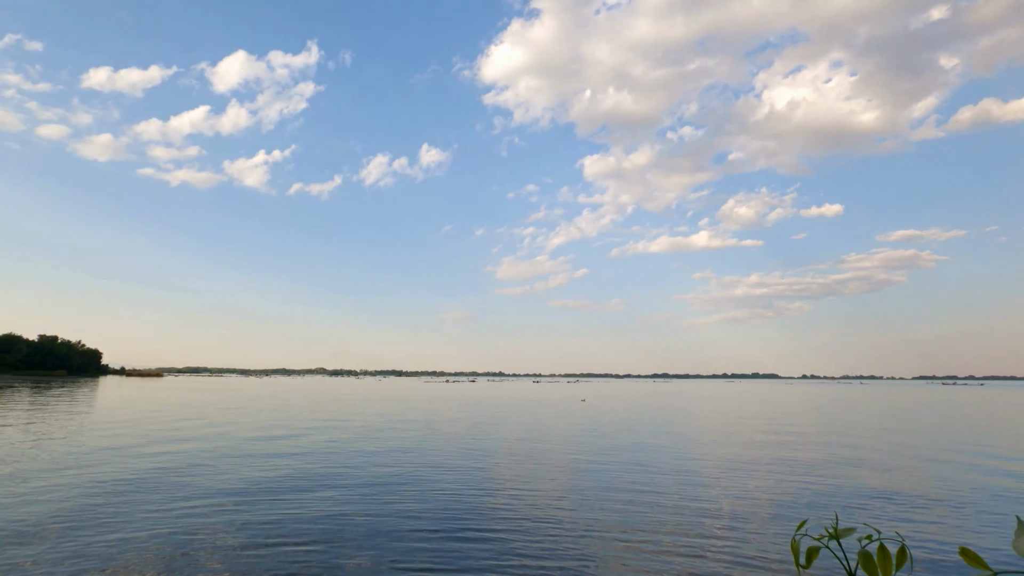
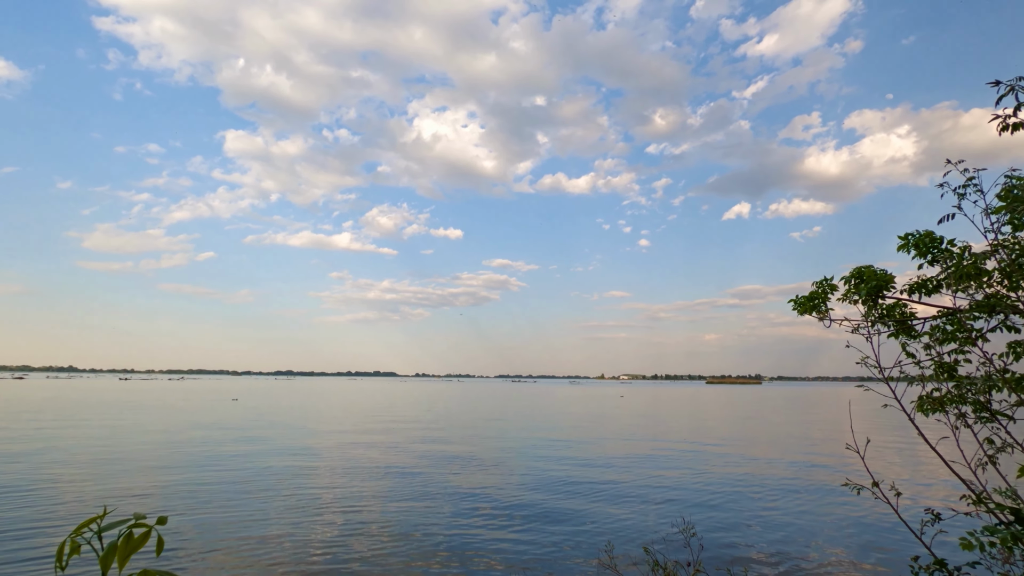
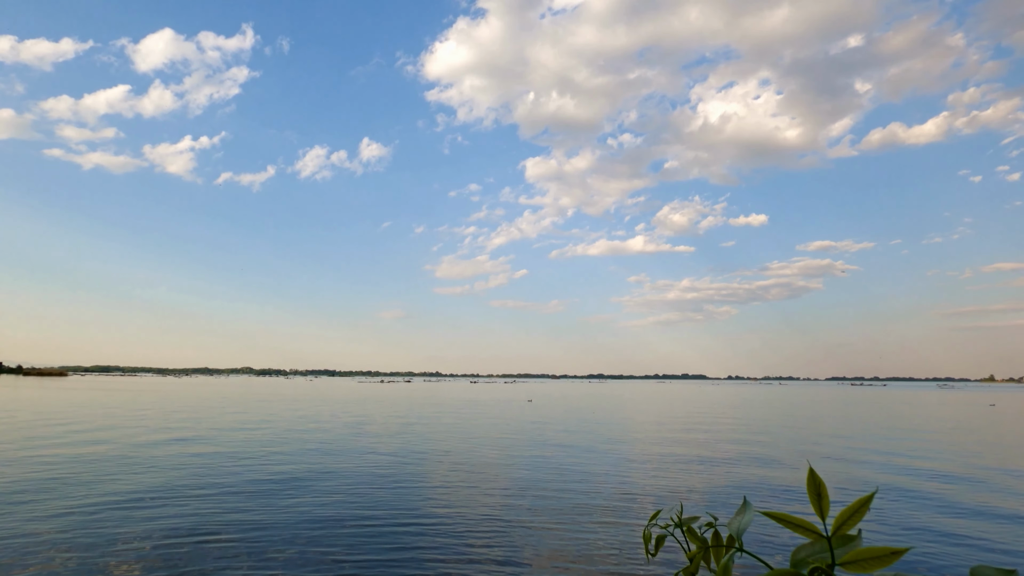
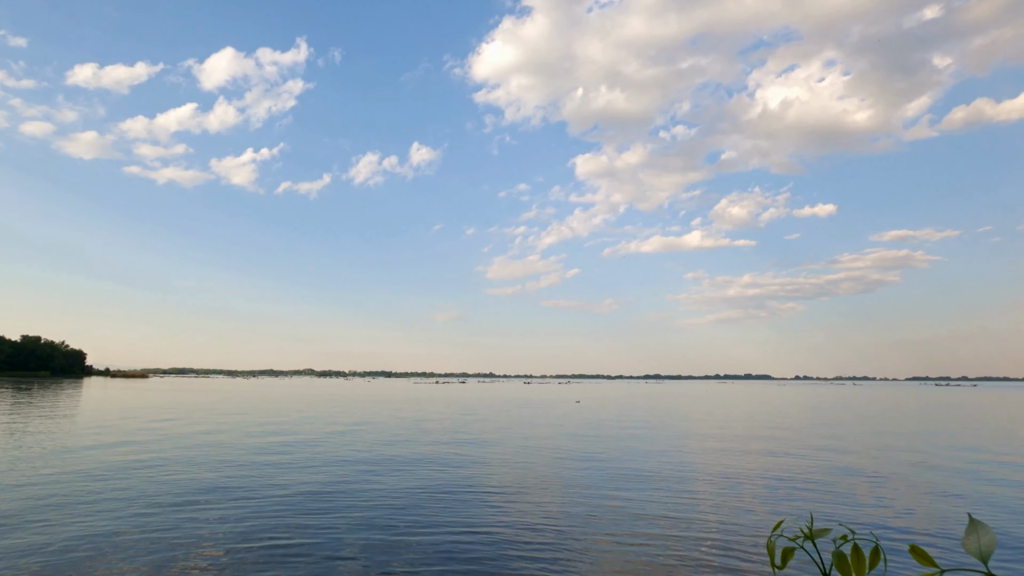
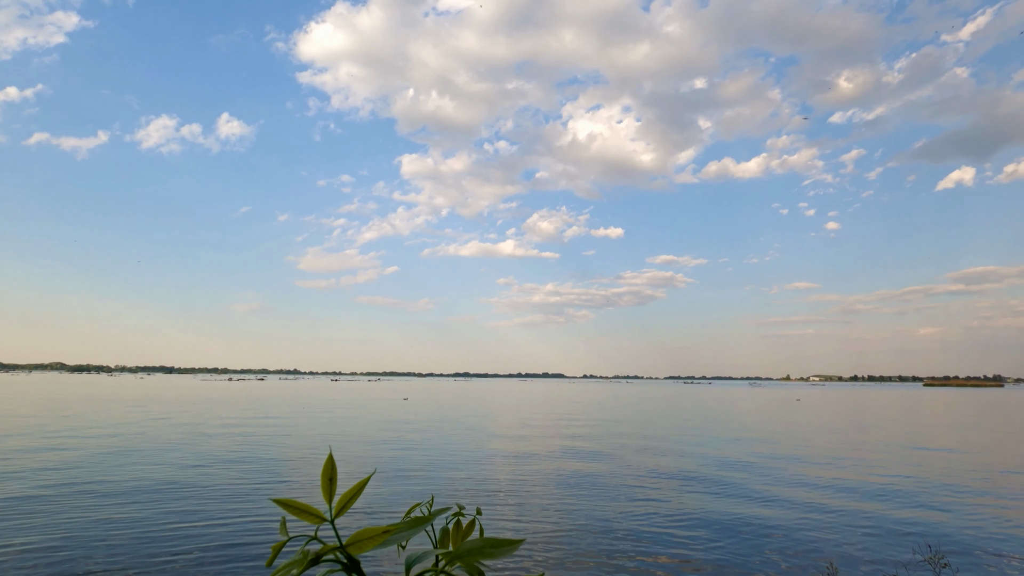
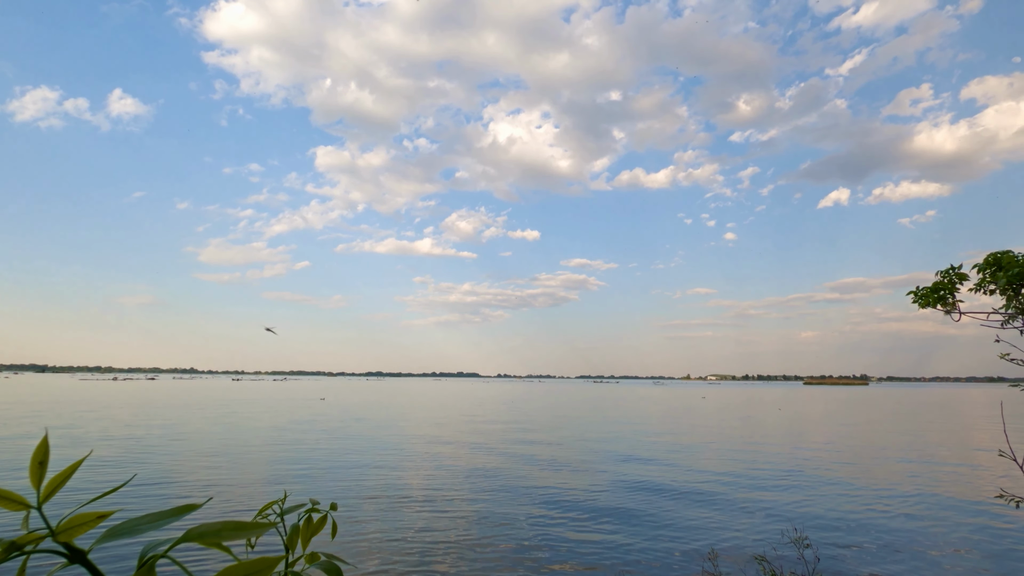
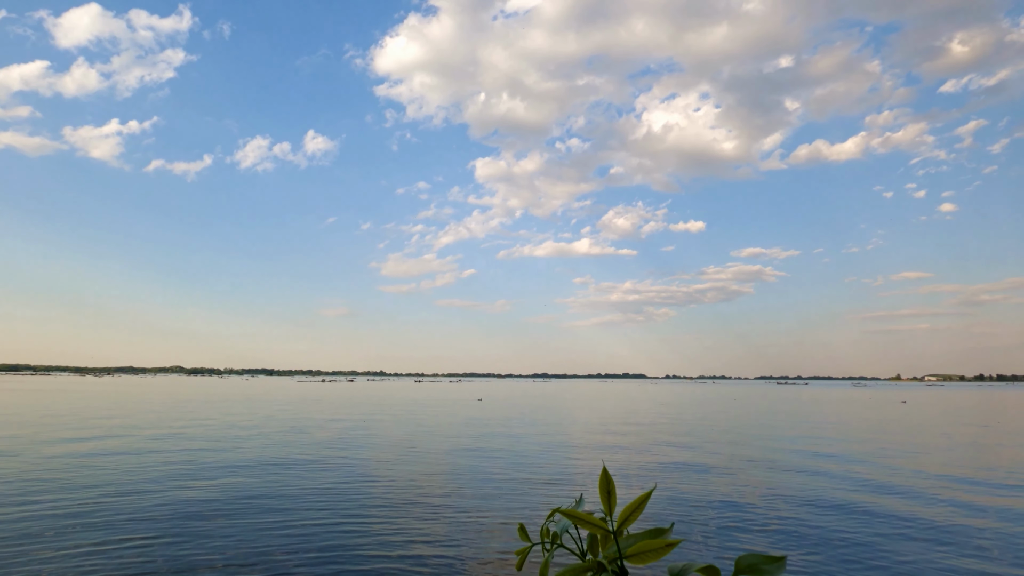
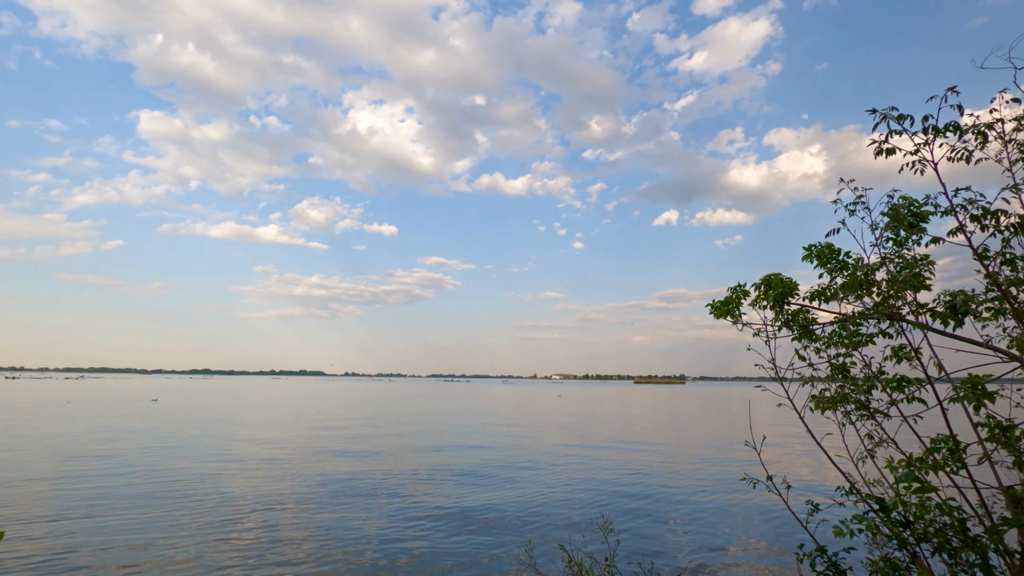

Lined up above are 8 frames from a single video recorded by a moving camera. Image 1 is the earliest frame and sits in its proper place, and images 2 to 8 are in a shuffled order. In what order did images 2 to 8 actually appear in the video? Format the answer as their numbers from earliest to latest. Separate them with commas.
4, 3, 7, 5, 6, 2, 8
